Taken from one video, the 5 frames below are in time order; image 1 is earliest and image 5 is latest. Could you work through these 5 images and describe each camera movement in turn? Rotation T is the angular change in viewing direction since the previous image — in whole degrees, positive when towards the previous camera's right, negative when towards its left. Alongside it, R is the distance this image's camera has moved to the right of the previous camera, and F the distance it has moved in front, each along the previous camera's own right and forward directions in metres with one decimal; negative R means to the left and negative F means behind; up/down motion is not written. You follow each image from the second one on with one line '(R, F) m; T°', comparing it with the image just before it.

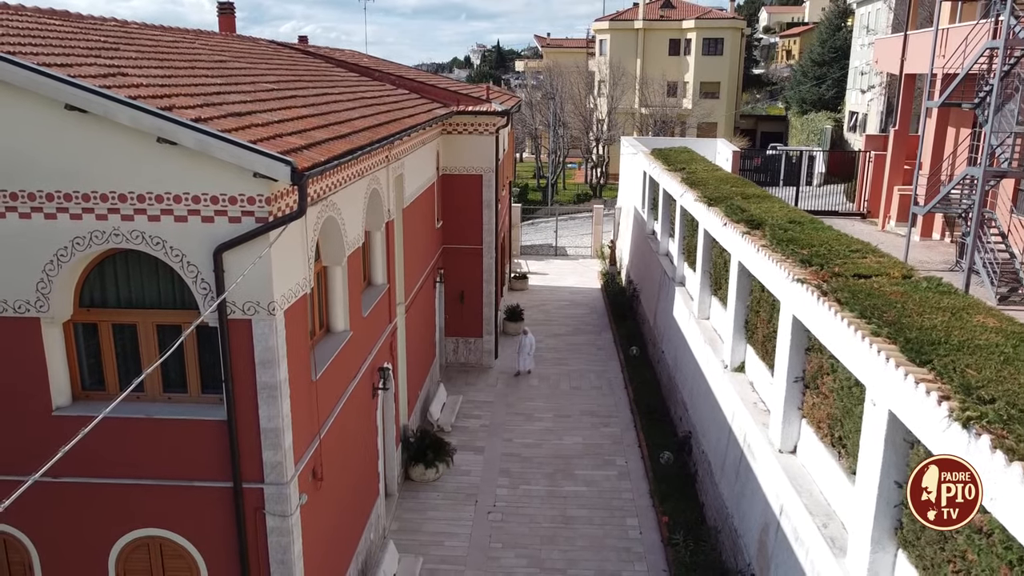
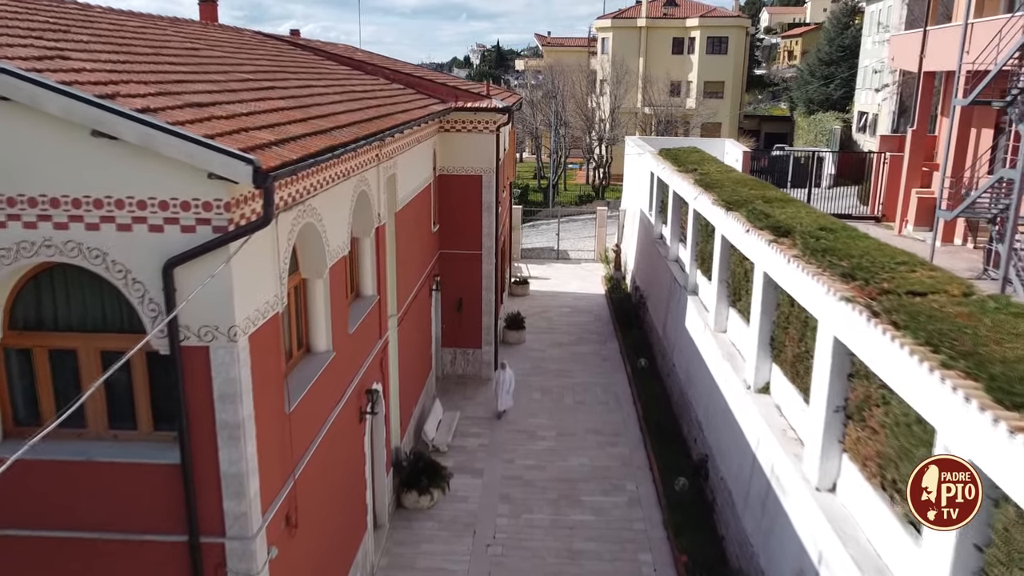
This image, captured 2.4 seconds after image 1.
(0.0, +1.0) m; 0°
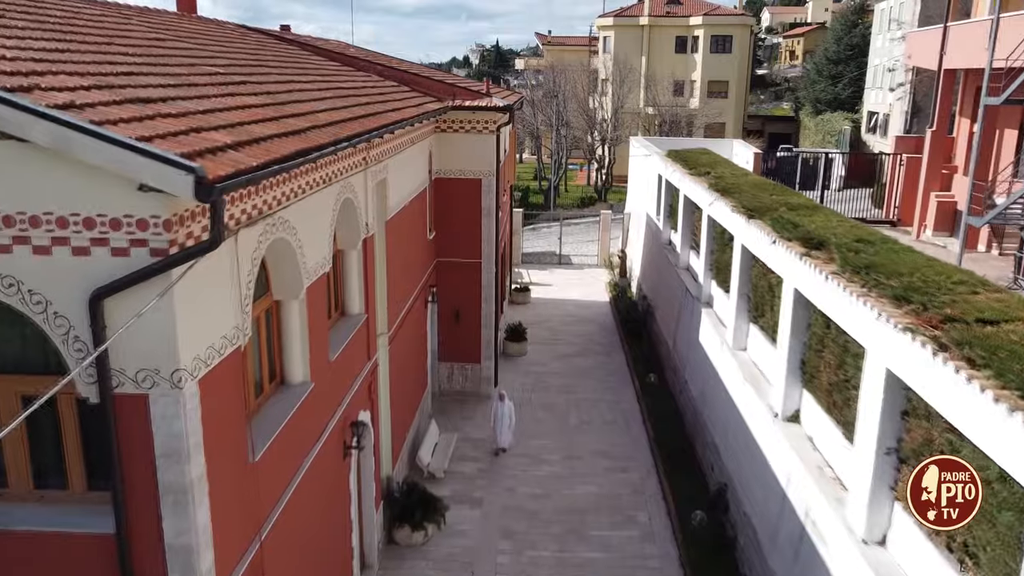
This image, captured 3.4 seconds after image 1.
(0.0, +1.0) m; 0°
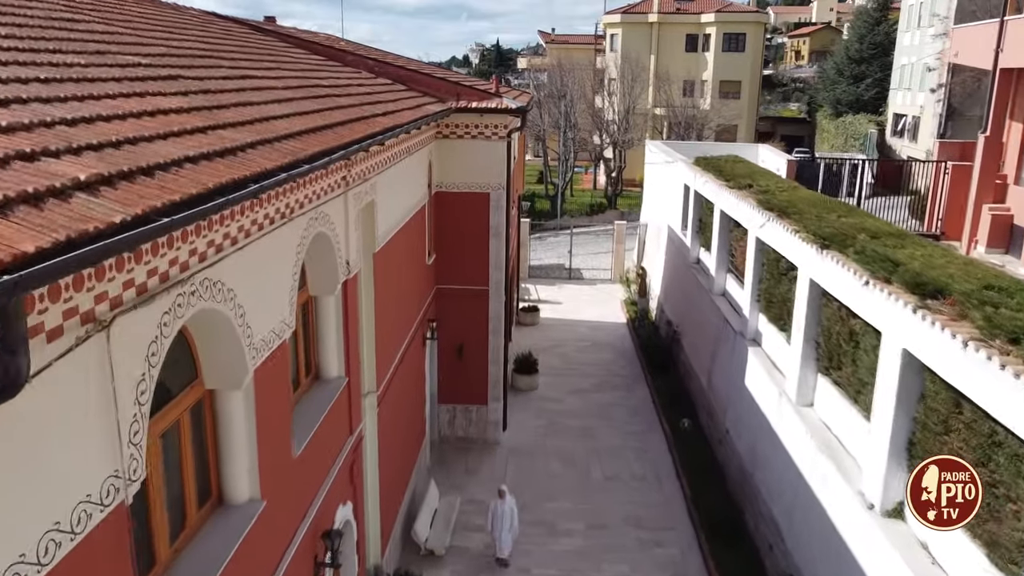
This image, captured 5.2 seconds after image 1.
(-0.2, +2.0) m; 0°
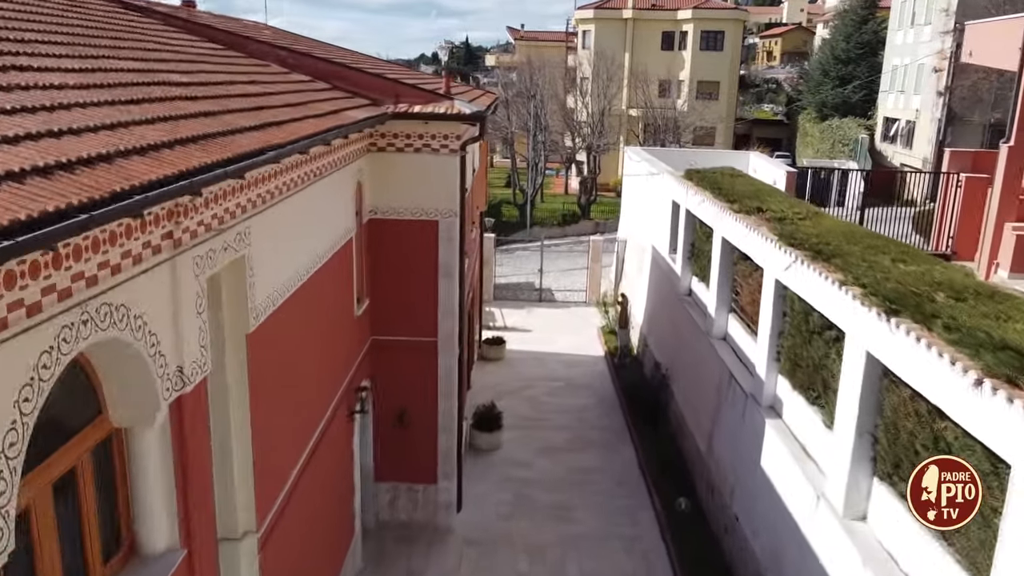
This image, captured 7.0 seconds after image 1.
(+0.2, +2.6) m; +2°
